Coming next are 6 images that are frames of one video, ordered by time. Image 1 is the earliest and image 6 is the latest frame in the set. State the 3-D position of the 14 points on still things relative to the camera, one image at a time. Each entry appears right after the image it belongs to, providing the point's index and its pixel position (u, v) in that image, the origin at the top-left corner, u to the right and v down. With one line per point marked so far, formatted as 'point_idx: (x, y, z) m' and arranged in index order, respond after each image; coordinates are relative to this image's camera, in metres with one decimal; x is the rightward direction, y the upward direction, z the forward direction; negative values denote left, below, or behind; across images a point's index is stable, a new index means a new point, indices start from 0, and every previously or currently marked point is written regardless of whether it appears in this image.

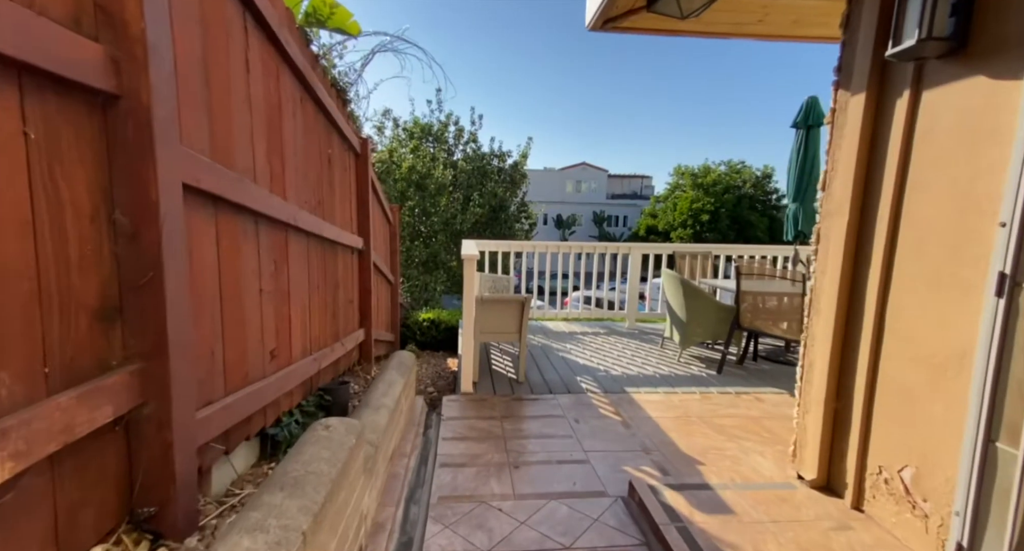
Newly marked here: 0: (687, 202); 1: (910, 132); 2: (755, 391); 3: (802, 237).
0: (+7.0, +2.9, +18.4) m
1: (+1.4, +0.5, +1.6) m
2: (+1.8, -0.9, +3.4) m
3: (+2.6, +0.3, +4.2) m
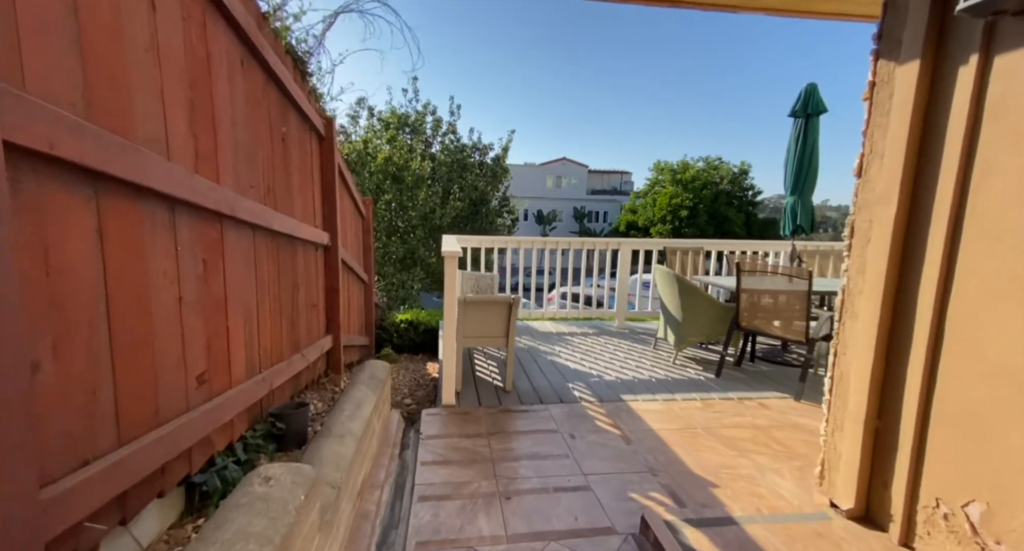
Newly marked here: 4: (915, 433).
0: (+6.2, +3.1, +18.3) m
1: (+1.3, +0.5, +1.3) m
2: (+1.7, -0.9, +3.2) m
3: (+2.5, +0.4, +4.0) m
4: (+1.3, -0.5, +1.5) m
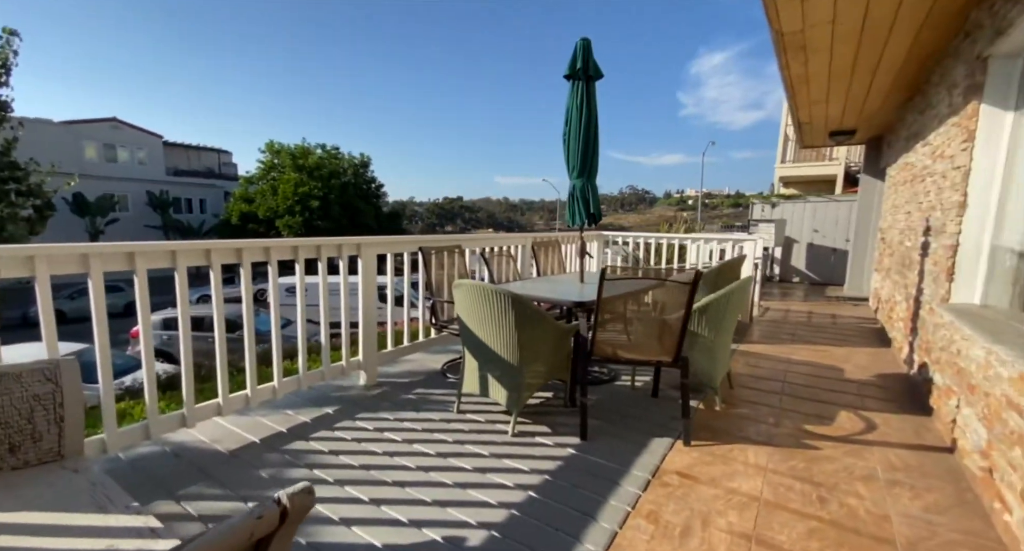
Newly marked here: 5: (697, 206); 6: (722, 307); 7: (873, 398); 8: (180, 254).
0: (-7.6, +3.1, +15.6) m
1: (+1.7, +0.5, +0.5) m
2: (+0.7, -0.9, +2.1) m
3: (+0.6, +0.4, +3.2) m
4: (+1.6, -0.5, +0.6) m
5: (+7.1, +2.6, +17.3) m
6: (+1.3, -0.2, +2.7) m
7: (+2.5, -0.9, +3.2) m
8: (-1.5, +0.1, +2.1) m
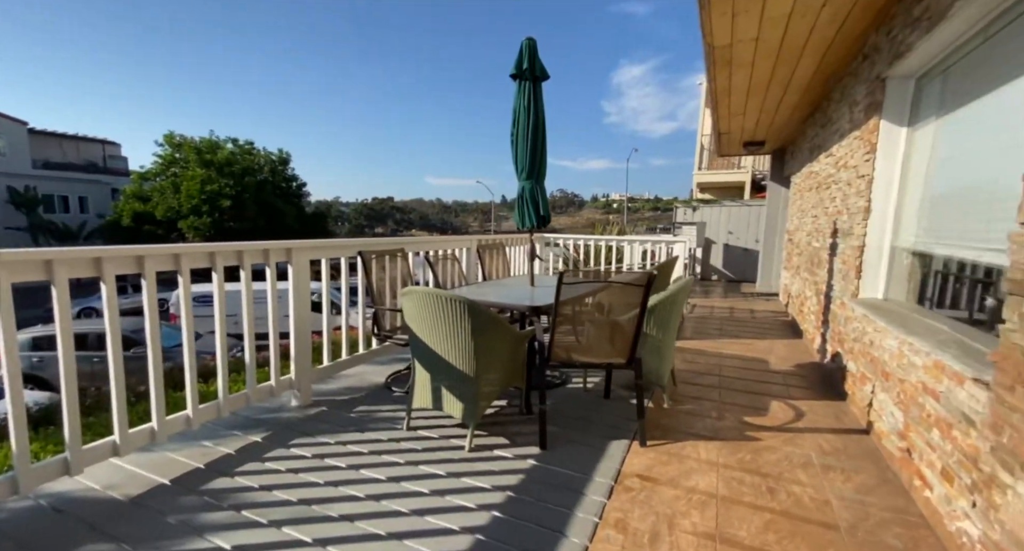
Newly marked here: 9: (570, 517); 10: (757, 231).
0: (-9.9, +2.9, +14.1) m
1: (+1.7, +0.5, +0.7) m
2: (+0.5, -0.9, +2.1) m
3: (+0.2, +0.4, +3.1) m
4: (+1.6, -0.5, +0.8) m
5: (+4.4, +2.7, +18.1) m
6: (+1.0, -0.2, +2.8) m
7: (+2.1, -0.8, +3.4) m
8: (-1.7, +0.1, +1.8) m
9: (+0.2, -0.9, +1.7) m
10: (+5.0, +0.9, +9.3) m
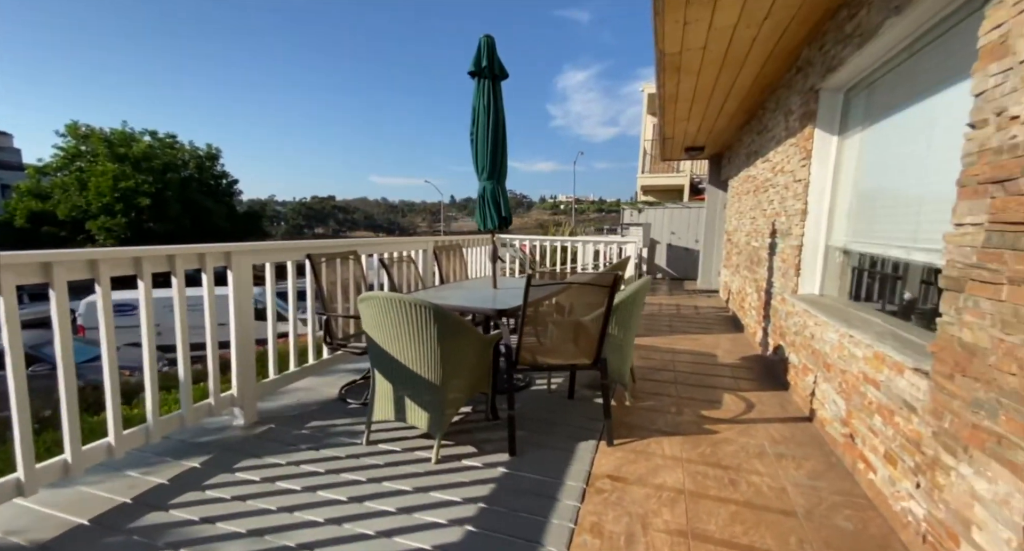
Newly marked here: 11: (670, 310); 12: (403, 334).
0: (-11.4, +2.7, +12.8) m
1: (+1.7, +0.5, +0.8) m
2: (+0.4, -0.9, +2.1) m
3: (-0.1, +0.4, +3.1) m
4: (+1.6, -0.5, +0.9) m
5: (+2.3, +2.7, +18.5) m
6: (+0.7, -0.2, +2.8) m
7: (+1.8, -0.8, +3.6) m
8: (-1.8, 0.0, +1.5) m
9: (+0.1, -0.9, +1.7) m
10: (+3.9, +1.0, +9.7) m
11: (+2.3, -0.5, +6.7) m
12: (-0.5, -0.3, +2.0) m
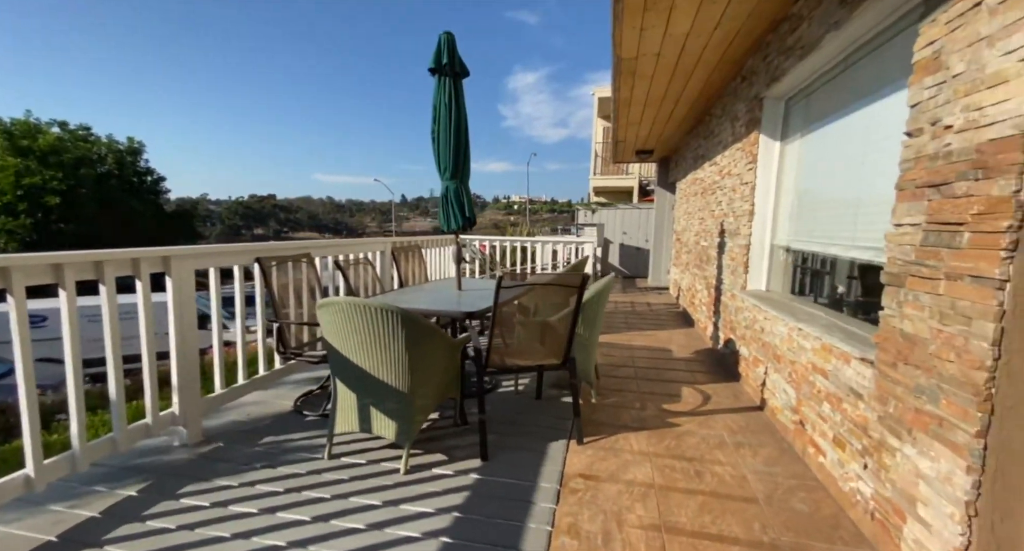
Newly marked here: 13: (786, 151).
0: (-12.7, +2.6, +11.4) m
1: (+1.7, +0.5, +1.0) m
2: (+0.2, -0.9, +2.1) m
3: (-0.4, +0.3, +3.0) m
4: (+1.6, -0.5, +1.1) m
5: (+0.3, +2.8, +18.6) m
6: (+0.5, -0.2, +2.9) m
7: (+1.5, -0.8, +3.8) m
8: (-1.9, 0.0, +1.3) m
9: (0.0, -0.9, +1.7) m
10: (+2.9, +1.0, +10.1) m
11: (+1.7, -0.5, +6.9) m
12: (-0.6, -0.3, +1.9) m
13: (+2.0, +0.9, +3.3) m
